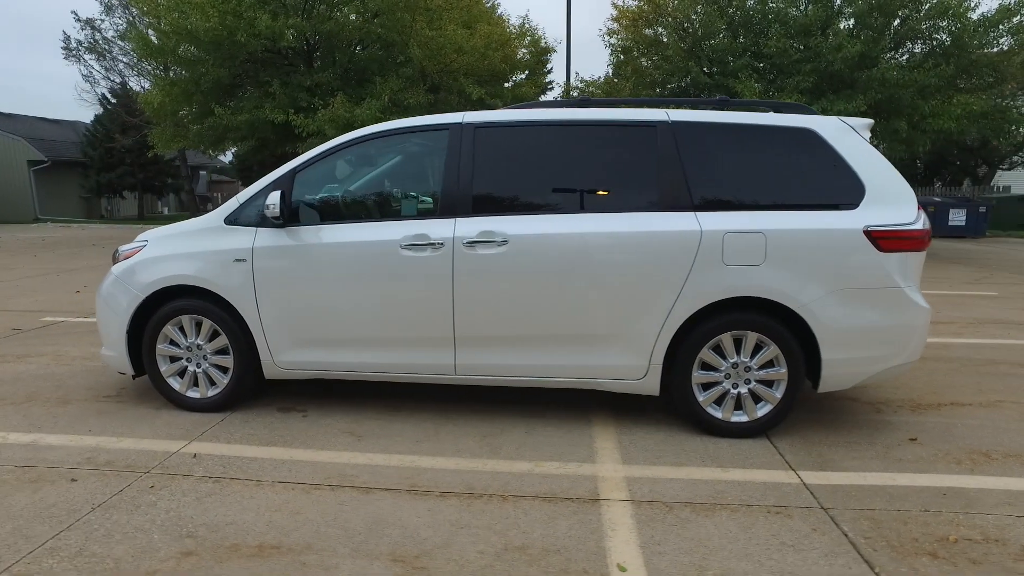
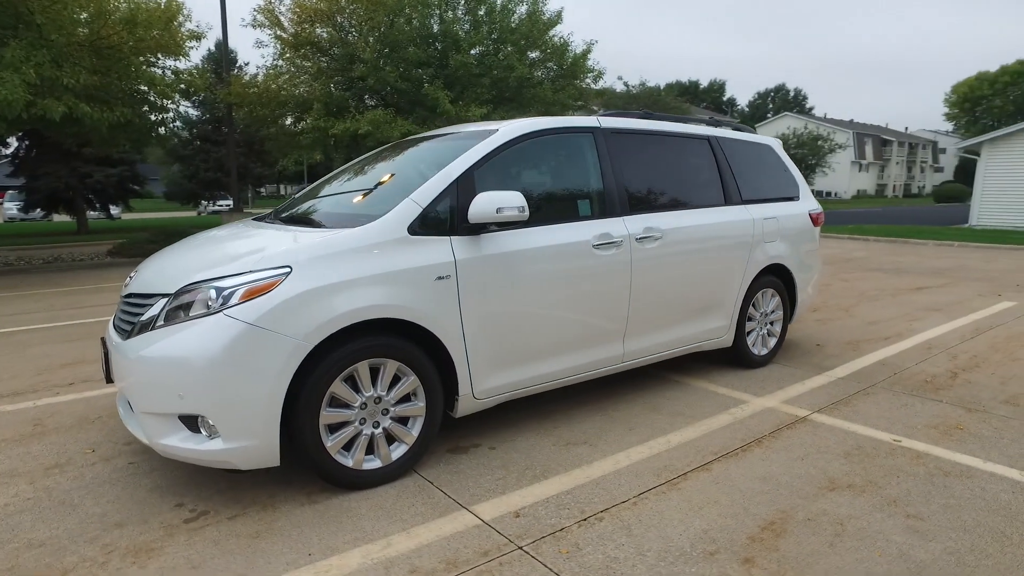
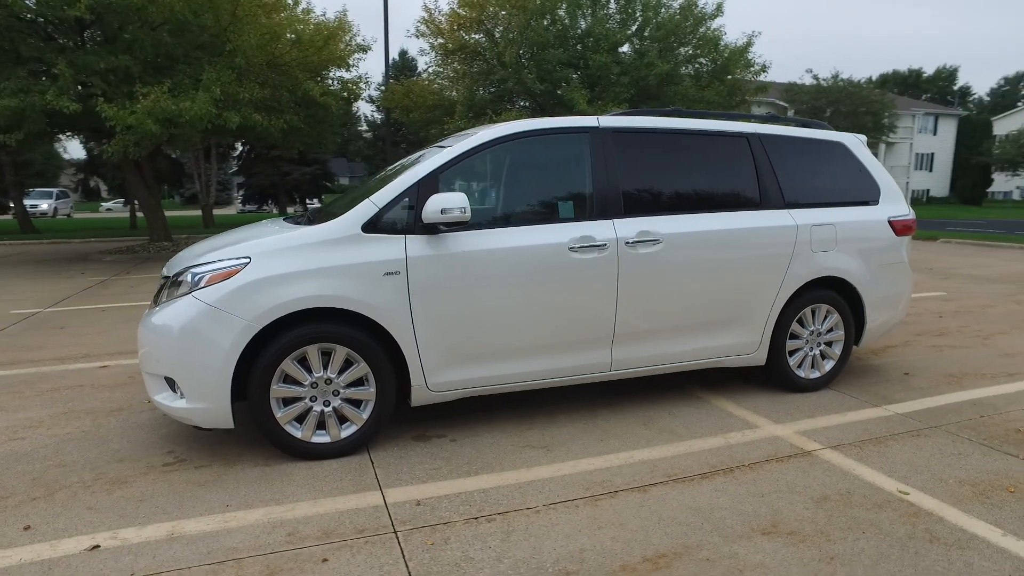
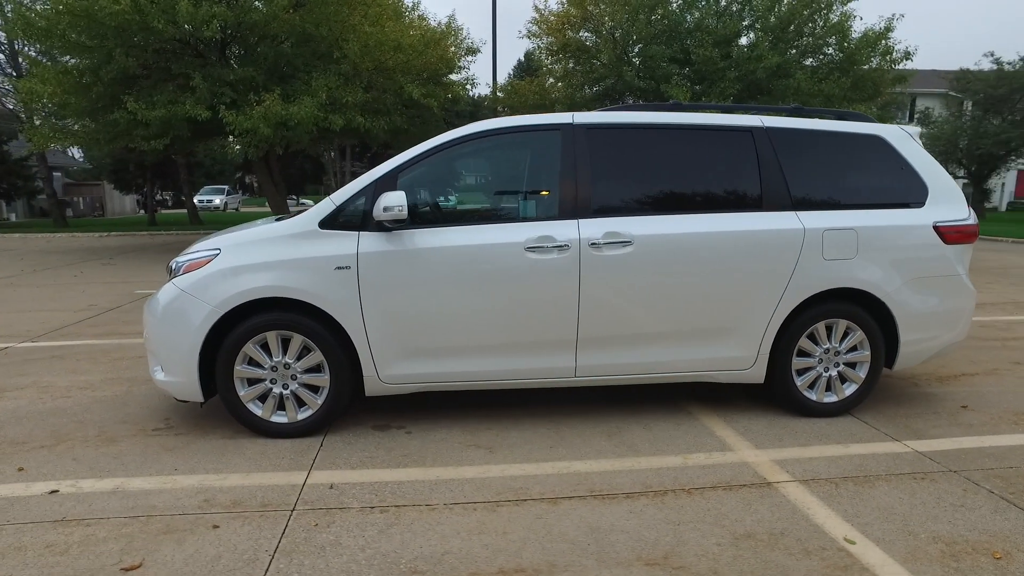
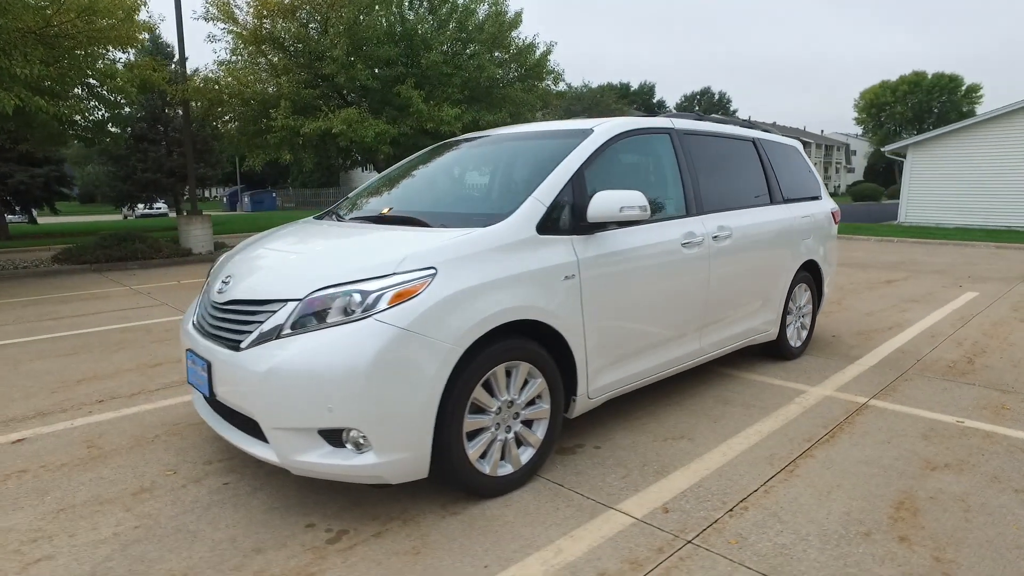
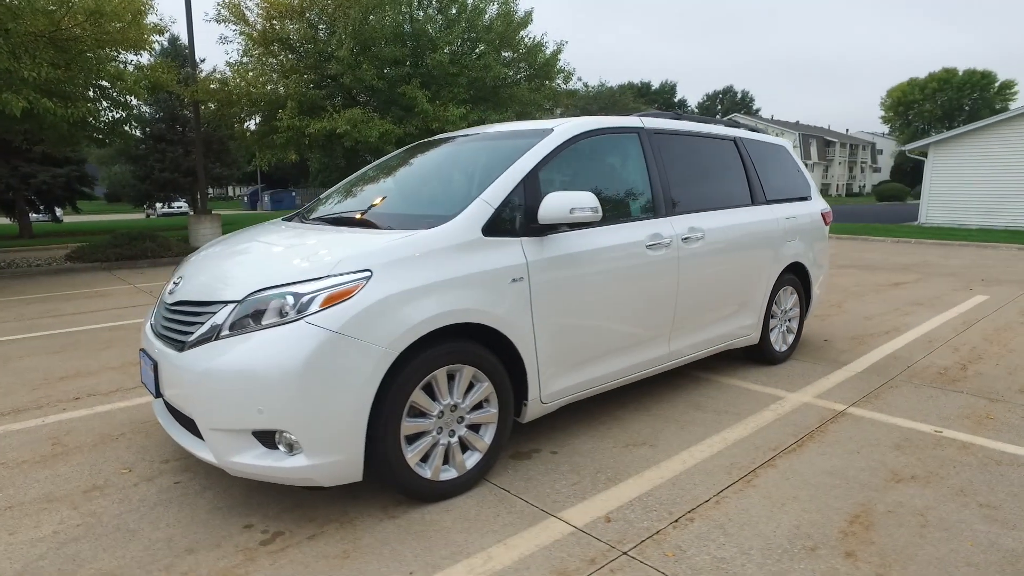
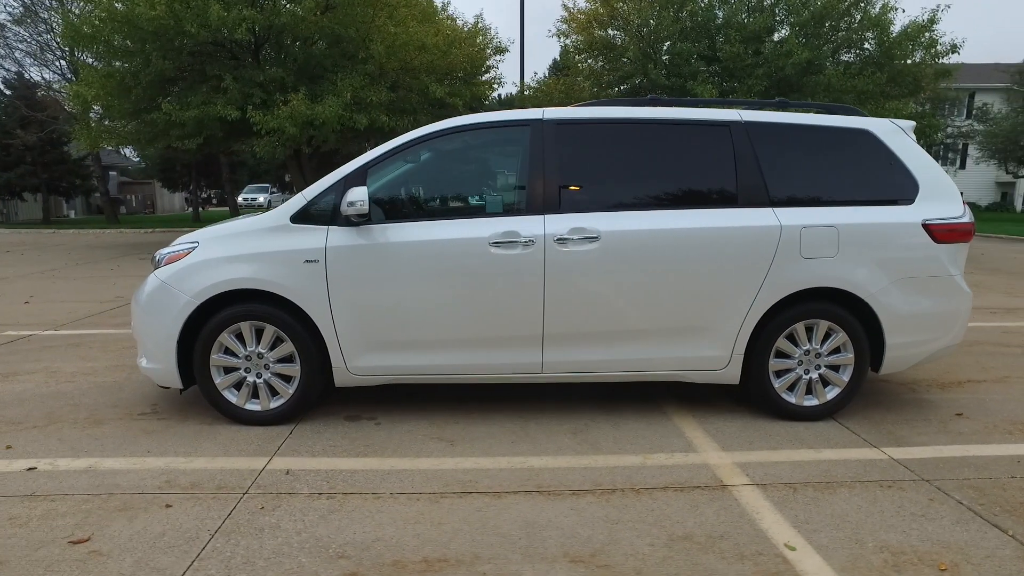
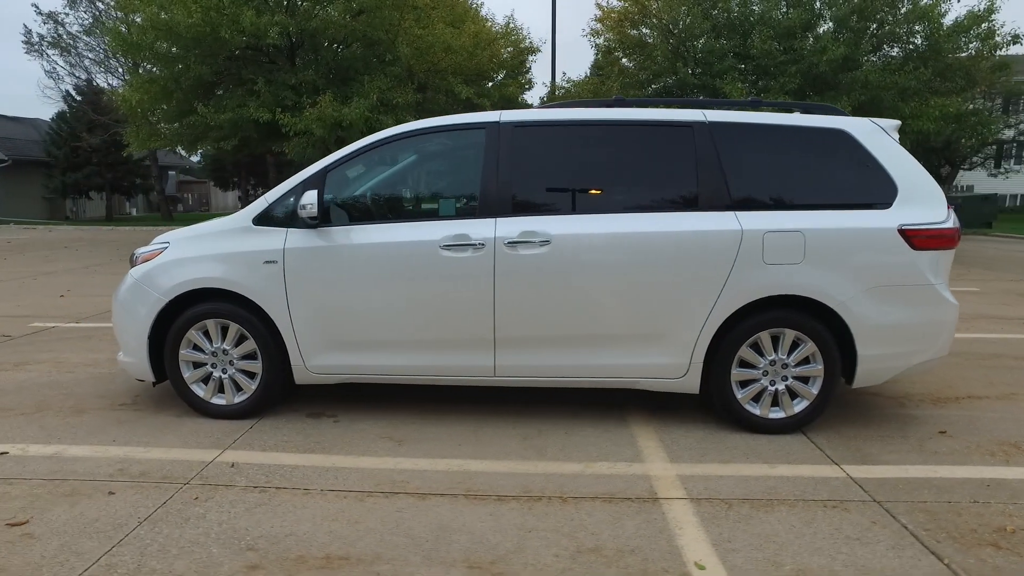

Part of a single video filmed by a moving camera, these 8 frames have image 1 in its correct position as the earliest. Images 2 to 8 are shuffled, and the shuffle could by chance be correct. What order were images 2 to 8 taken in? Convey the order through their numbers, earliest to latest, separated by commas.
8, 7, 4, 3, 2, 6, 5
